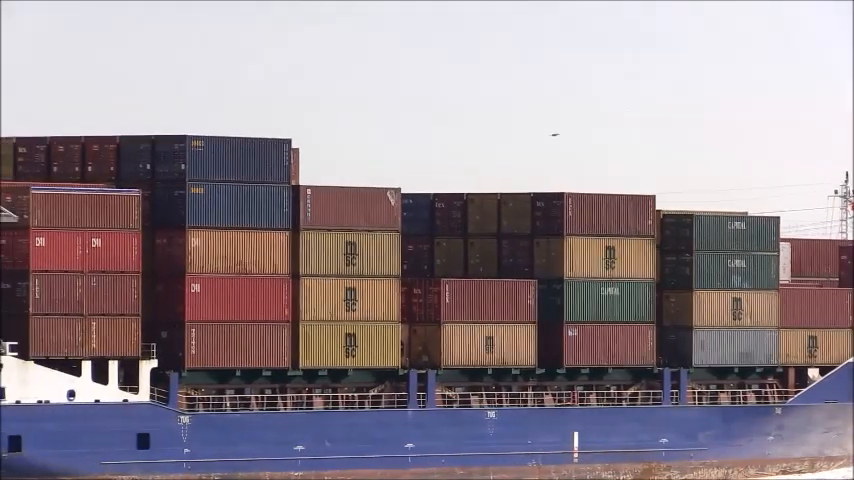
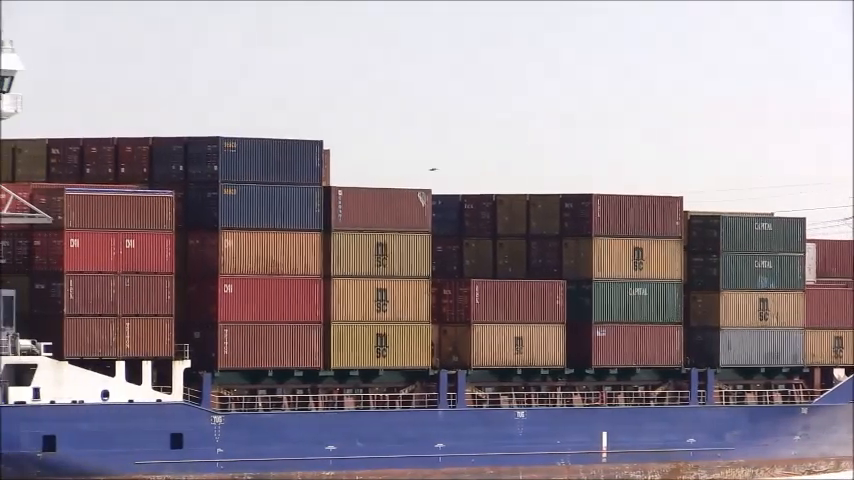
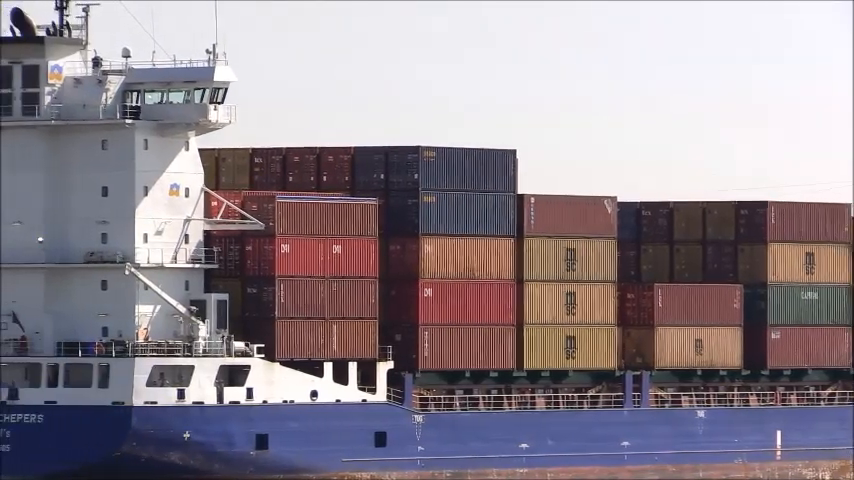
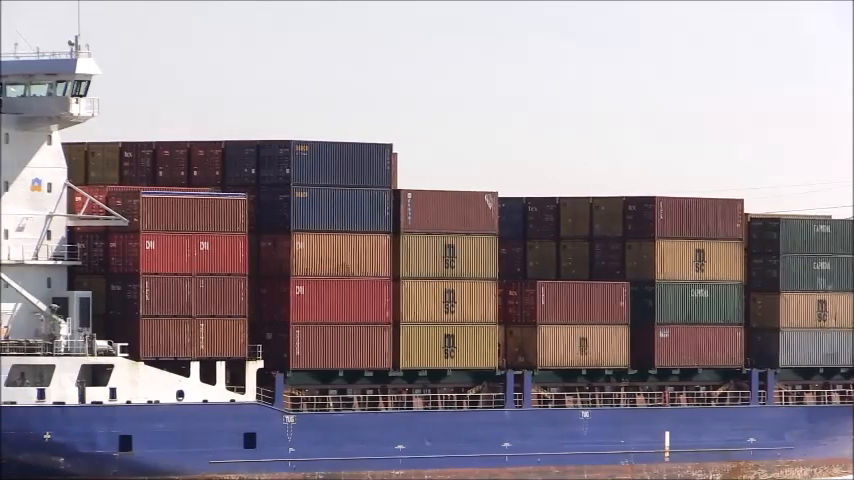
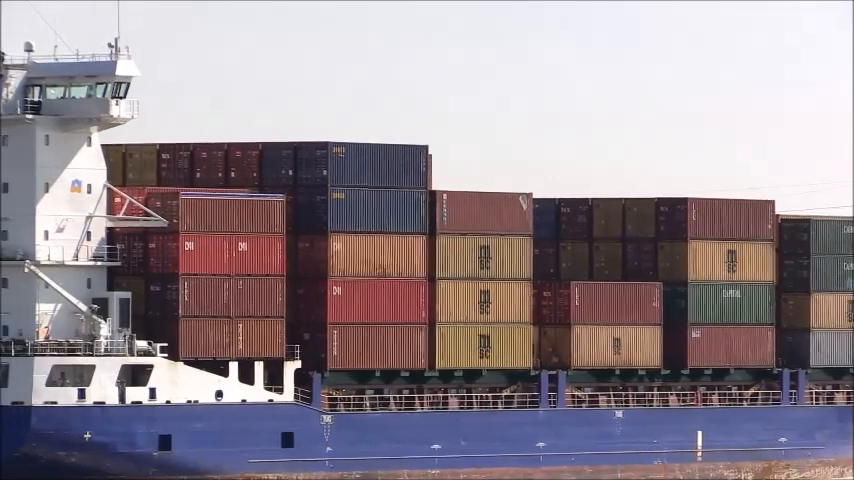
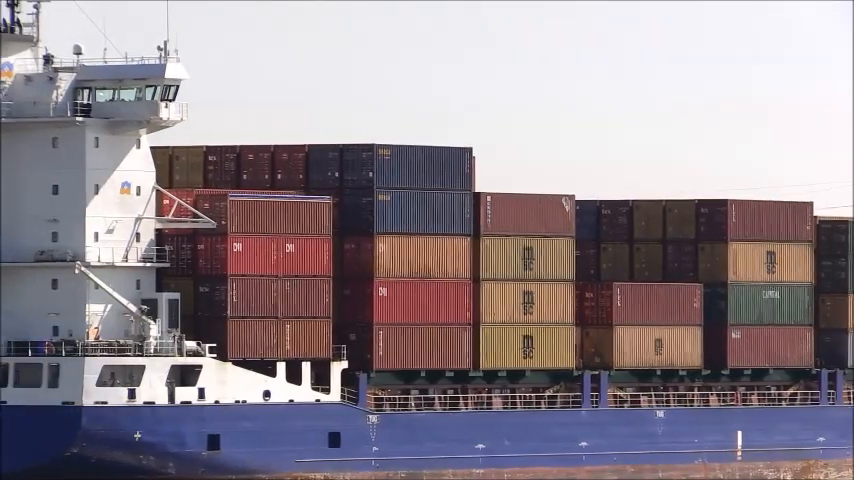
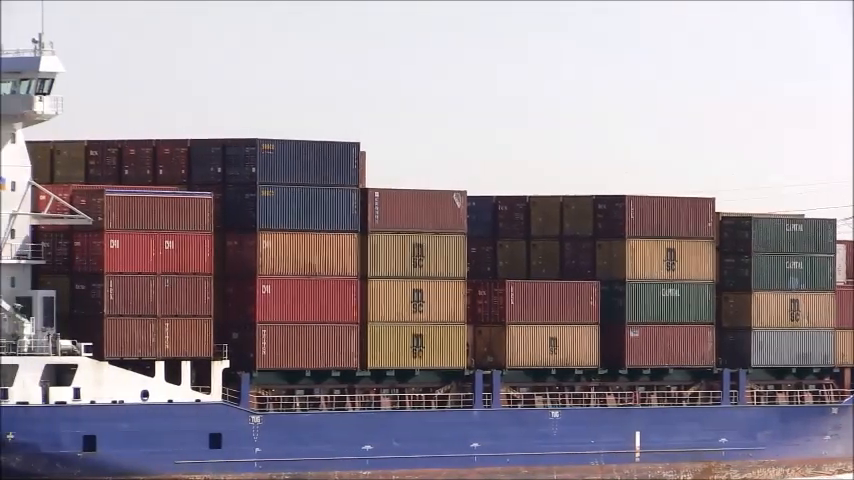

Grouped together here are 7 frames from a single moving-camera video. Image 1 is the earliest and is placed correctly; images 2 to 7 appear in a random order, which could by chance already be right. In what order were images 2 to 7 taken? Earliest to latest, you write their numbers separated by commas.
2, 7, 4, 5, 6, 3
